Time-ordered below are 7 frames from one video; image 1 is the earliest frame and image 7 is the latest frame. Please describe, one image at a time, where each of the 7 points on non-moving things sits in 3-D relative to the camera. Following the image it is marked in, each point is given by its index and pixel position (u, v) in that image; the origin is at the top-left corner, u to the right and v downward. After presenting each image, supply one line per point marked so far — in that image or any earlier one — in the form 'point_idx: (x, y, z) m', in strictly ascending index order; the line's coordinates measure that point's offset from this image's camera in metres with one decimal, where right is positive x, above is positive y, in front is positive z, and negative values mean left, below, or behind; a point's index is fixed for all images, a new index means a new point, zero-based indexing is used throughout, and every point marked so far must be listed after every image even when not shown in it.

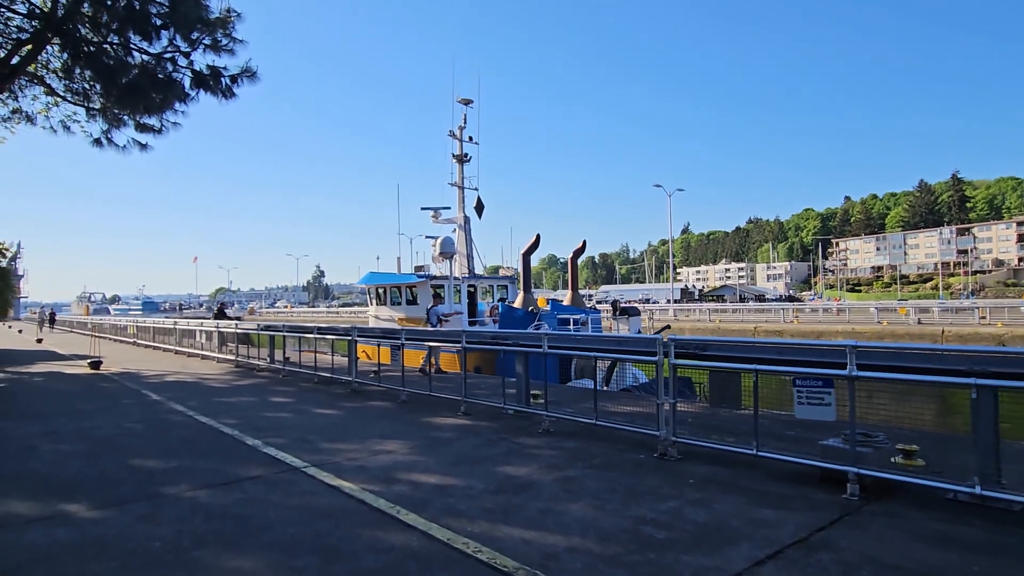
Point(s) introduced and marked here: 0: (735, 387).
0: (+2.2, -1.0, +6.1) m
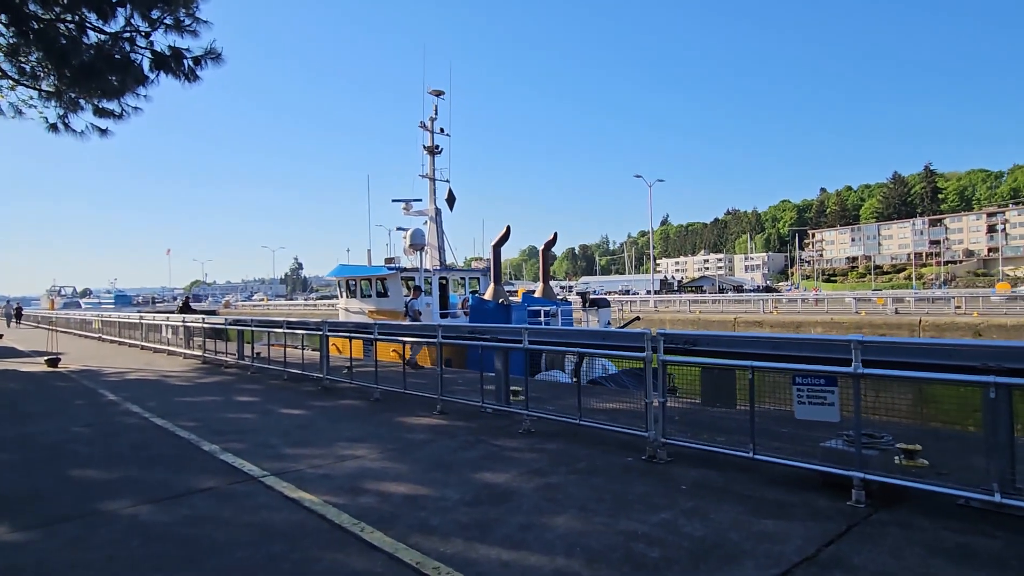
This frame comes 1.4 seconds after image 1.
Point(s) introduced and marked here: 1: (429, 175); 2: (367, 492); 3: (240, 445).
0: (+2.0, -0.9, +5.6) m
1: (-2.8, +3.4, +19.6) m
2: (-1.2, -1.7, +5.1) m
3: (-3.0, -1.8, +6.9) m
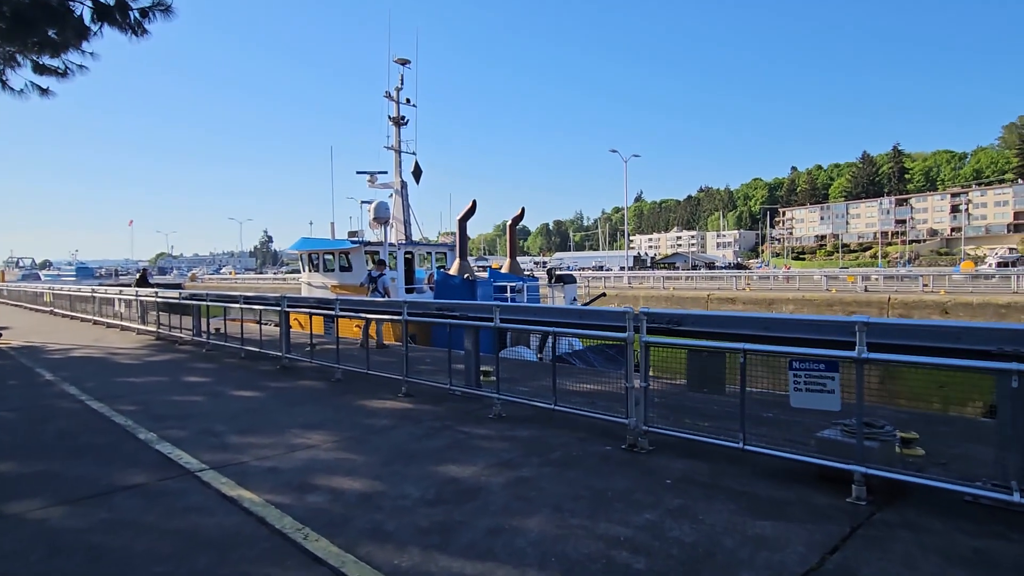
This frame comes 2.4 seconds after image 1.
0: (+1.7, -0.7, +5.2) m
1: (-3.6, +4.2, +18.8) m
2: (-1.5, -1.5, +4.6) m
3: (-3.4, -1.5, +6.2) m
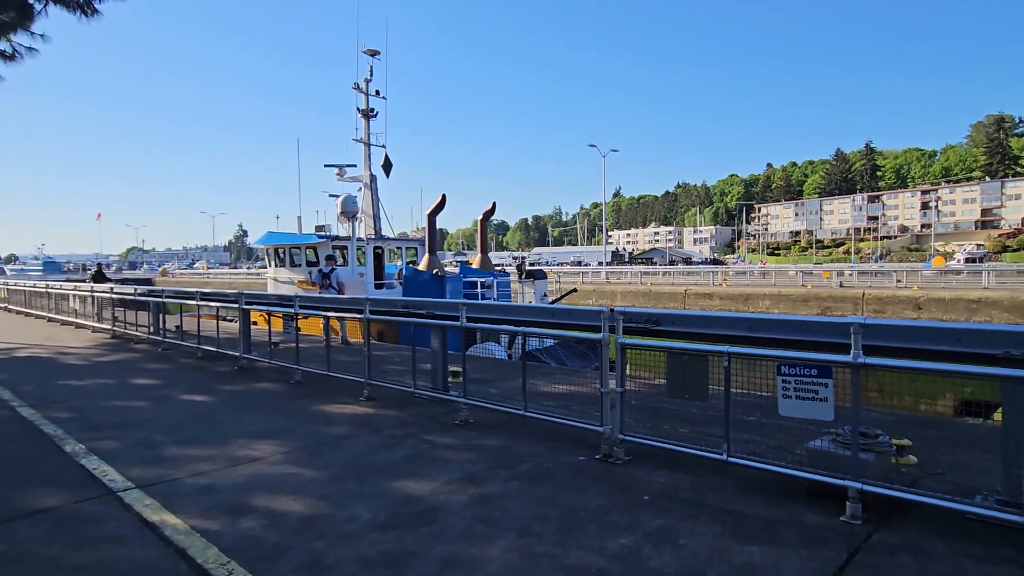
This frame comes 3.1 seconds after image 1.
0: (+1.4, -0.7, +4.8) m
1: (-4.4, +4.4, +18.1) m
2: (-1.7, -1.5, +4.0) m
3: (-3.7, -1.4, +5.7) m
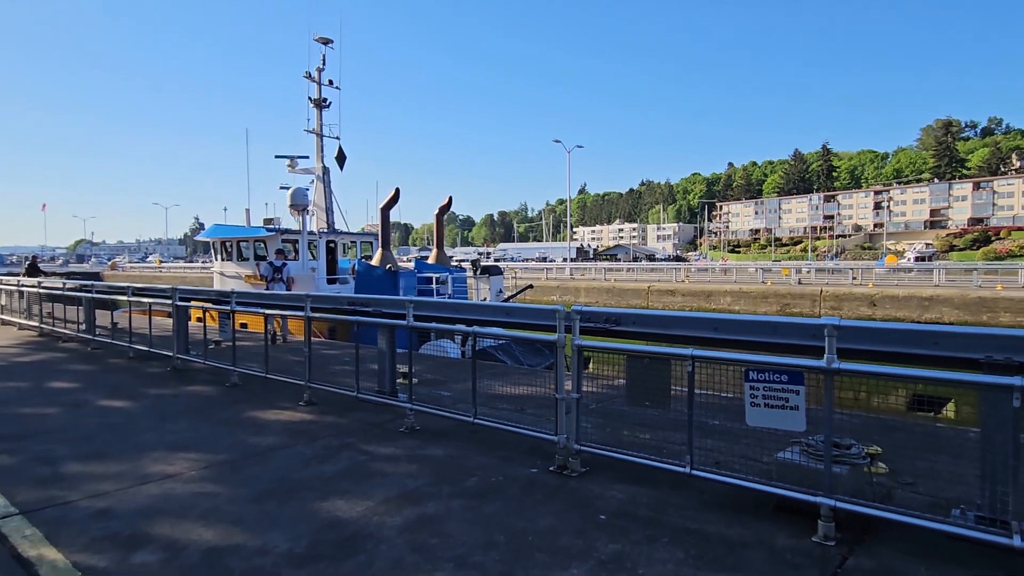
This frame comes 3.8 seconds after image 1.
0: (+1.1, -0.6, +4.4) m
1: (-5.5, +4.5, +17.4) m
2: (-2.1, -1.5, +3.5) m
3: (-4.1, -1.4, +5.0) m
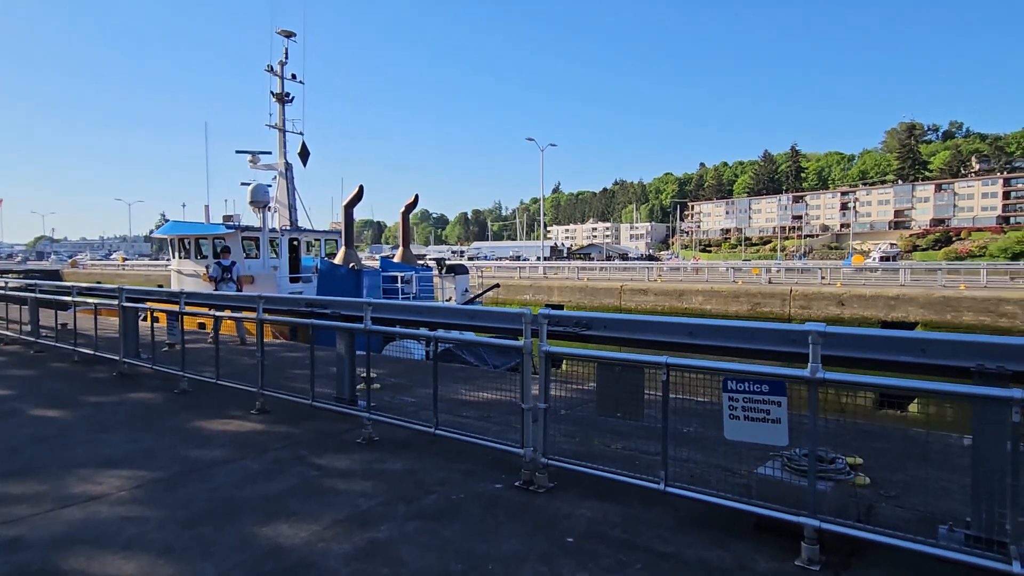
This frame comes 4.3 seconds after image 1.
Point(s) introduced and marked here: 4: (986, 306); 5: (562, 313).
0: (+0.8, -0.7, +4.1) m
1: (-6.3, +4.5, +16.8) m
2: (-2.3, -1.5, +3.1) m
3: (-4.4, -1.4, +4.5) m
4: (+14.7, -0.5, +19.0) m
5: (+0.4, -0.2, +4.4) m
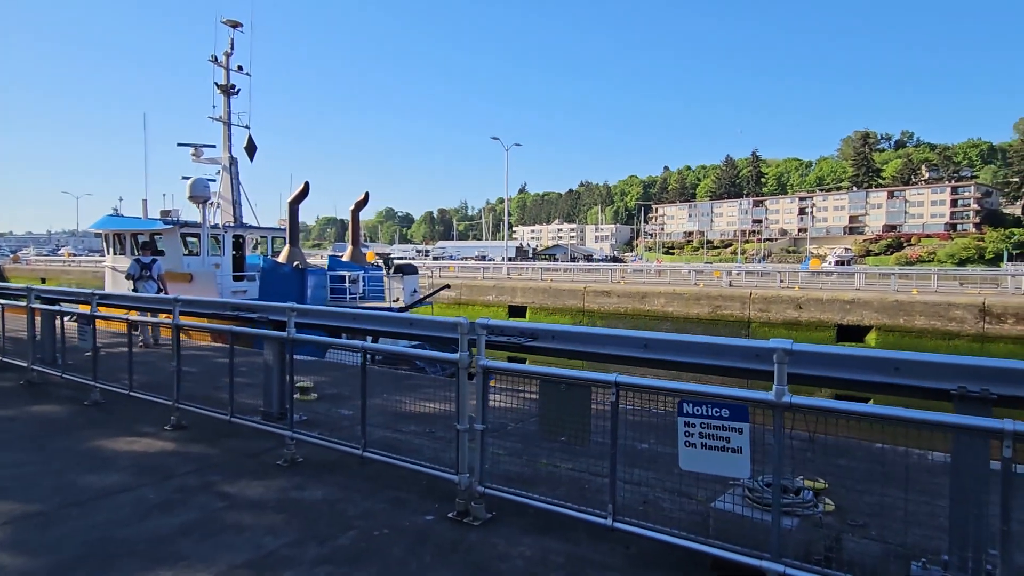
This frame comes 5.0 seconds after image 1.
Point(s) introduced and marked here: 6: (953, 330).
0: (+0.4, -0.7, +3.7) m
1: (-7.3, +4.5, +15.9) m
2: (-2.6, -1.5, +2.5) m
3: (-4.8, -1.4, +3.8) m
4: (+13.4, -0.7, +19.3) m
5: (-0.1, -0.2, +3.9) m
6: (+13.7, -1.3, +19.1) m
